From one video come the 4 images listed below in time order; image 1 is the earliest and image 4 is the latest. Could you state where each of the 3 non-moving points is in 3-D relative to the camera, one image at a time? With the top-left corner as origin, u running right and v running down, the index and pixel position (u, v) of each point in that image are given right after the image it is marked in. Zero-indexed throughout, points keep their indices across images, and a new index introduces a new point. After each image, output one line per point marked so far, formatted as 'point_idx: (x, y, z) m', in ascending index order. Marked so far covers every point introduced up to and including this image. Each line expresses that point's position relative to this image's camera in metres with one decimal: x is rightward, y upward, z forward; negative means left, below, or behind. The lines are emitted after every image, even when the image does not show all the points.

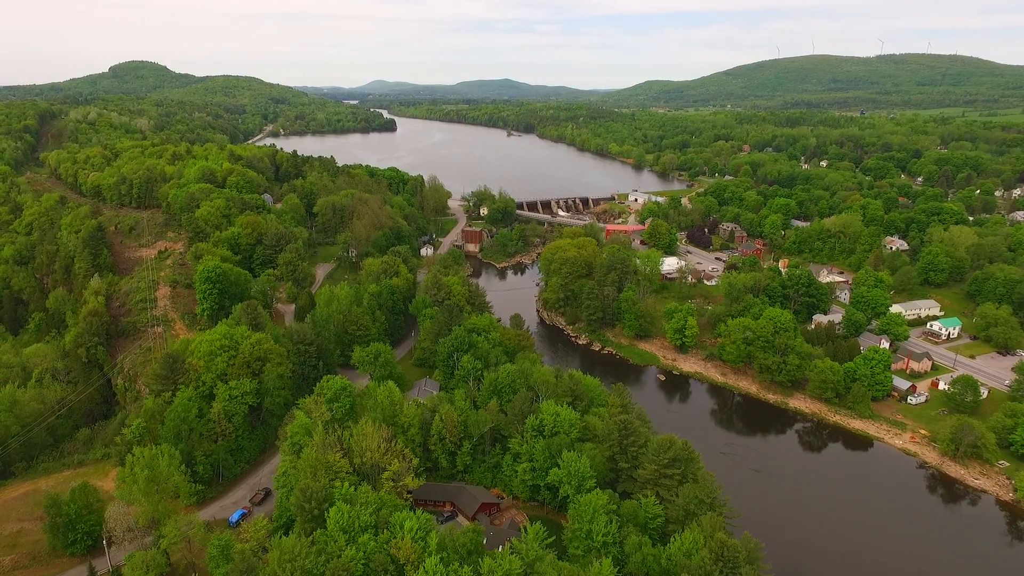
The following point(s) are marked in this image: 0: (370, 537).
0: (-3.9, -6.8, +16.8) m
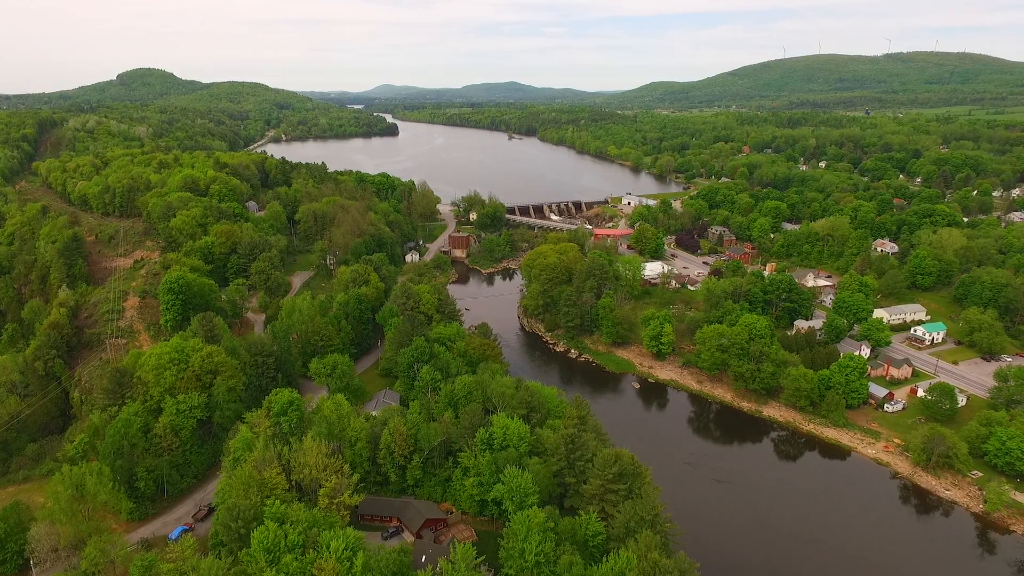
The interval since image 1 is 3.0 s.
0: (-5.8, -7.2, +16.6) m
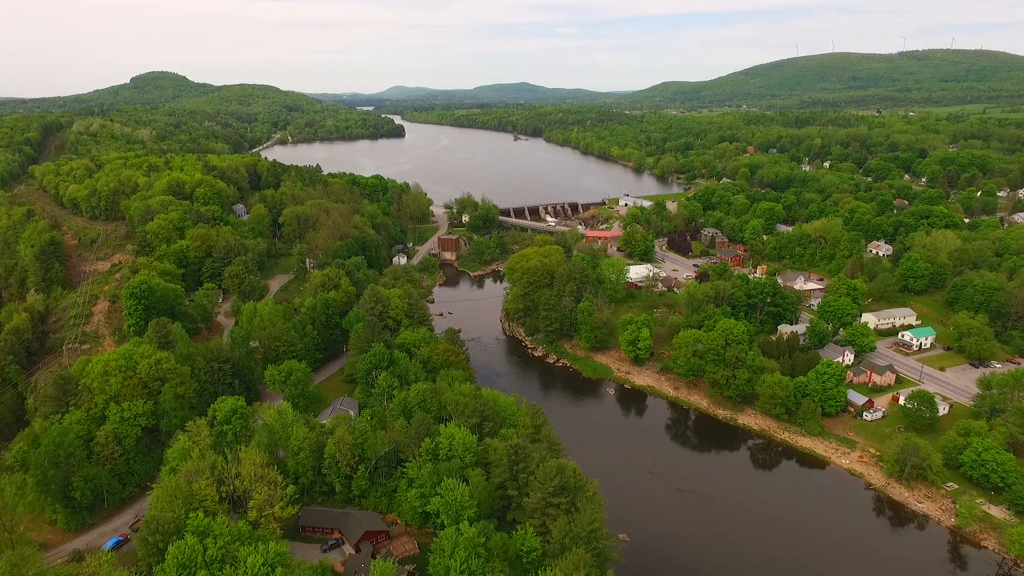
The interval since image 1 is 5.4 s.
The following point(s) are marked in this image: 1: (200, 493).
0: (-7.9, -7.5, +16.2) m
1: (-9.4, -6.2, +18.6) m
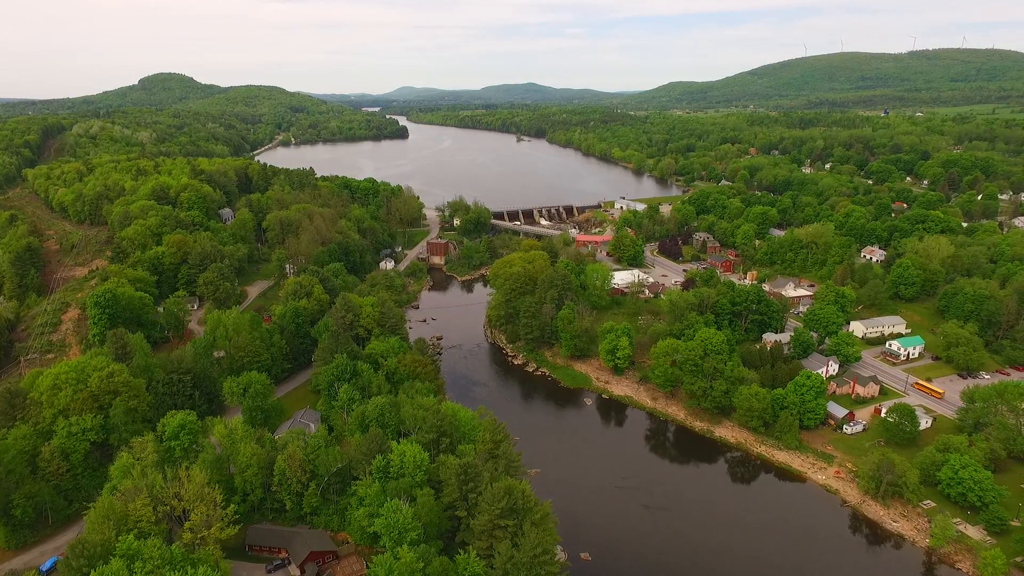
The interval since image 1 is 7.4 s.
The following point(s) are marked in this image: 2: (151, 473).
0: (-9.6, -7.9, +15.7) m
1: (-11.1, -6.7, +18.1) m
2: (-11.6, -6.0, +19.9) m
